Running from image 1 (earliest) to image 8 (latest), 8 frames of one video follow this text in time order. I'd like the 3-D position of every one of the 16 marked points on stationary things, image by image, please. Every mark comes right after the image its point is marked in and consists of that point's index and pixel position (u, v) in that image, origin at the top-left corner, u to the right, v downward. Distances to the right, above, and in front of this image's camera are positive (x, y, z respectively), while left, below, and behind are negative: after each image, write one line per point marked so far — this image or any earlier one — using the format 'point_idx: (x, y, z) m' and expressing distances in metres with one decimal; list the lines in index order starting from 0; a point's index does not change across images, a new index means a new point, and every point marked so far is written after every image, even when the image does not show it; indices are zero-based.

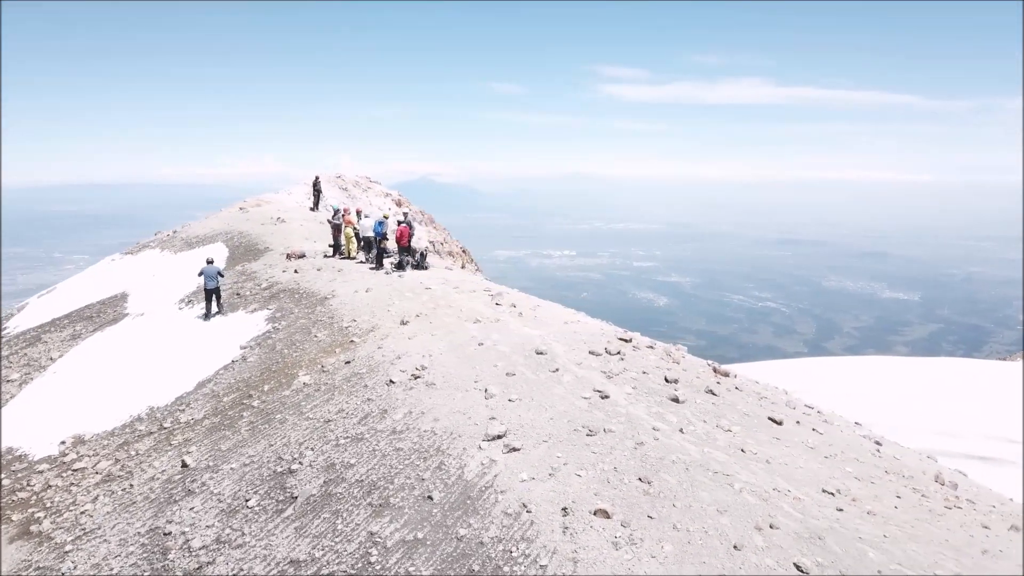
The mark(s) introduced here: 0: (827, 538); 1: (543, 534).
0: (+4.3, -3.4, +10.9) m
1: (+0.4, -3.4, +11.2) m
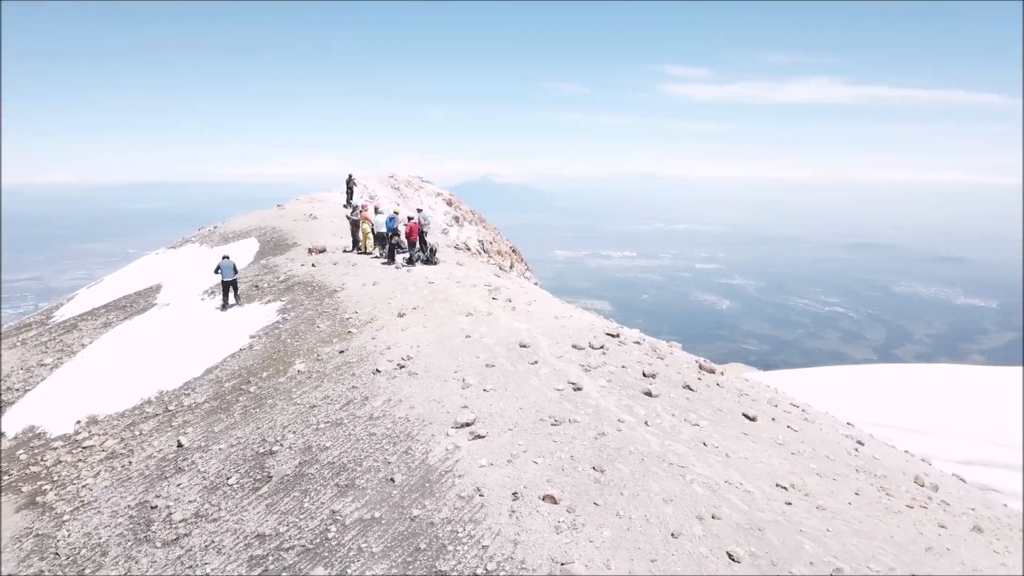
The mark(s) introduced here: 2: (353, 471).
0: (+3.5, -3.4, +11.1) m
1: (-0.3, -3.3, +11.6) m
2: (-2.7, -3.1, +13.4) m
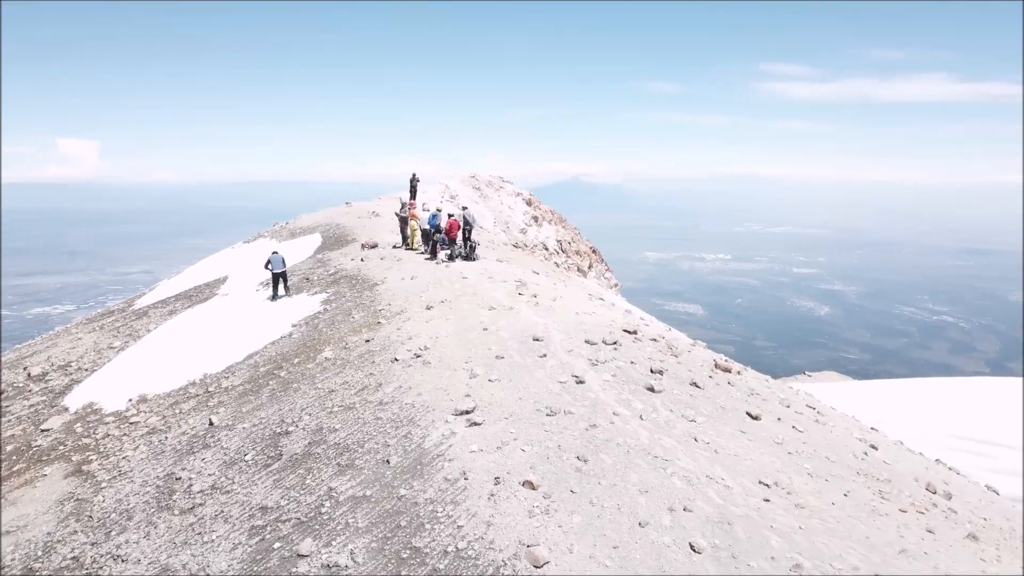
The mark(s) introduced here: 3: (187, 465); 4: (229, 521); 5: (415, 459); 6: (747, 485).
0: (+3.1, -3.3, +11.2) m
1: (-0.6, -3.2, +12.1) m
2: (-2.8, -2.9, +14.2) m
3: (-6.4, -3.5, +15.6) m
4: (-4.7, -3.9, +13.3) m
5: (-1.6, -2.9, +13.5) m
6: (+3.6, -3.0, +12.3) m
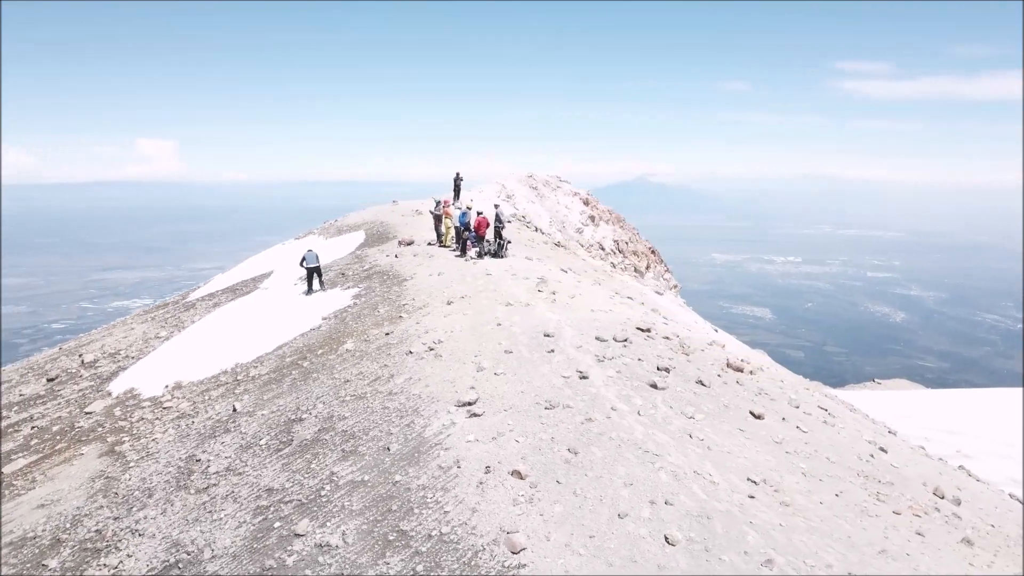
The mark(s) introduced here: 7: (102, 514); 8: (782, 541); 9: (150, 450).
0: (+2.9, -3.3, +11.3) m
1: (-0.8, -3.1, +12.5) m
2: (-2.8, -2.8, +14.7) m
3: (-6.3, -3.3, +16.4) m
4: (-4.8, -3.7, +14.0) m
5: (-1.7, -2.8, +13.9) m
6: (+3.4, -3.0, +12.4) m
7: (-7.7, -4.3, +15.0) m
8: (+3.6, -3.4, +10.8) m
9: (-7.8, -3.5, +17.3) m
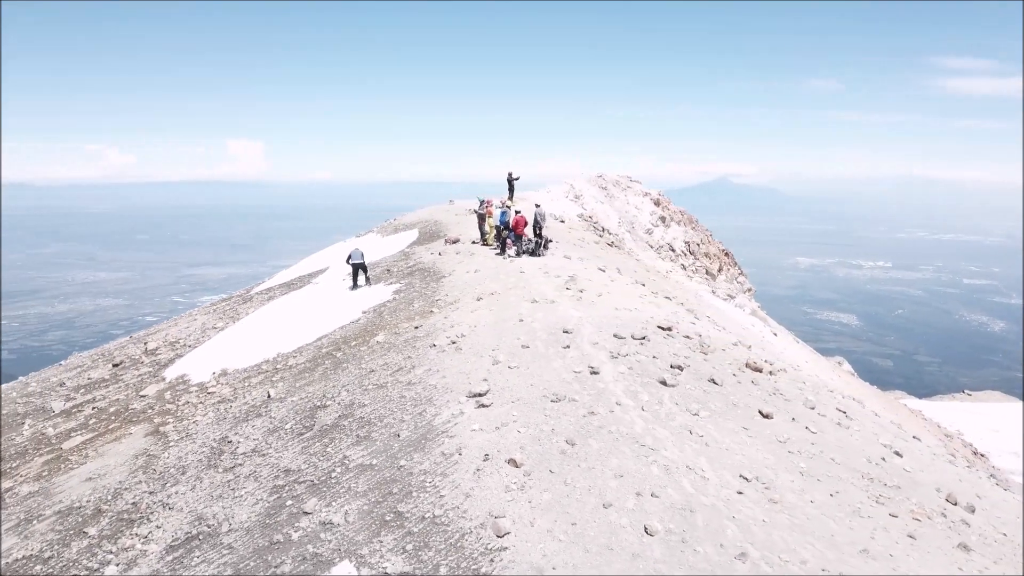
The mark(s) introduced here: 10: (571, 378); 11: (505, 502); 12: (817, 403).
0: (+2.7, -3.2, +11.5) m
1: (-0.9, -3.0, +13.0) m
2: (-2.6, -2.6, +15.4) m
3: (-6.0, -3.1, +17.4) m
4: (-4.7, -3.6, +14.9) m
5: (-1.6, -2.7, +14.5) m
6: (+3.4, -3.0, +12.5) m
7: (-7.5, -4.1, +16.2) m
8: (+3.4, -3.4, +10.9) m
9: (-7.4, -3.3, +18.4) m
10: (+1.2, -1.8, +15.8) m
11: (-0.1, -3.2, +12.0) m
12: (+6.4, -2.4, +16.7) m
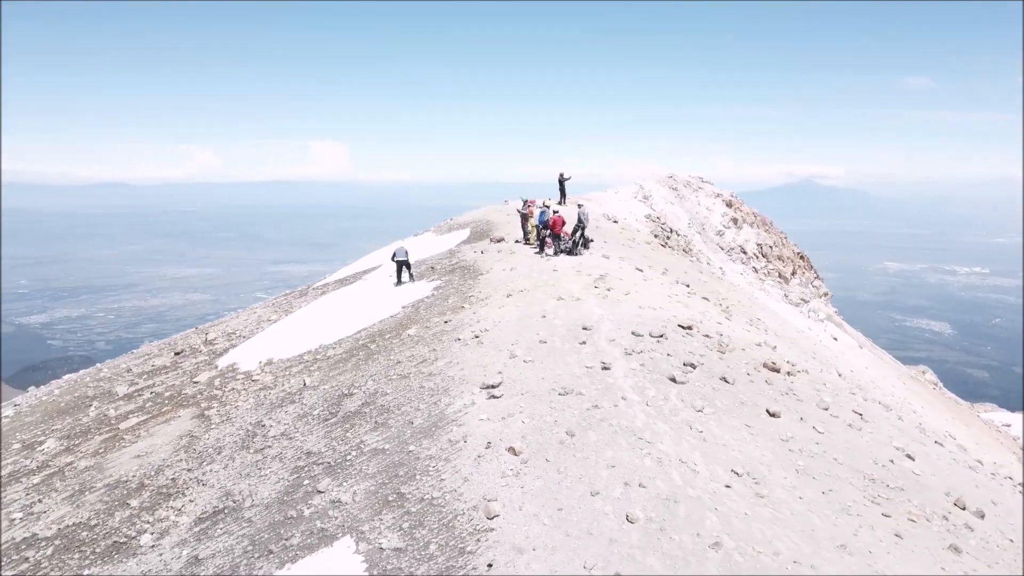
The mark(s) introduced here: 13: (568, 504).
0: (+2.5, -3.2, +11.8) m
1: (-0.9, -2.9, +13.7) m
2: (-2.4, -2.5, +16.2) m
3: (-5.5, -3.0, +18.5) m
4: (-4.6, -3.4, +15.9) m
5: (-1.5, -2.6, +15.2) m
6: (+3.3, -2.9, +12.8) m
7: (-7.3, -3.9, +17.4) m
8: (+3.2, -3.4, +11.2) m
9: (-6.9, -3.1, +19.6) m
10: (+1.5, -1.7, +16.3) m
11: (-0.2, -3.1, +12.6) m
12: (+6.7, -2.4, +16.6) m
13: (+0.8, -3.2, +11.9) m
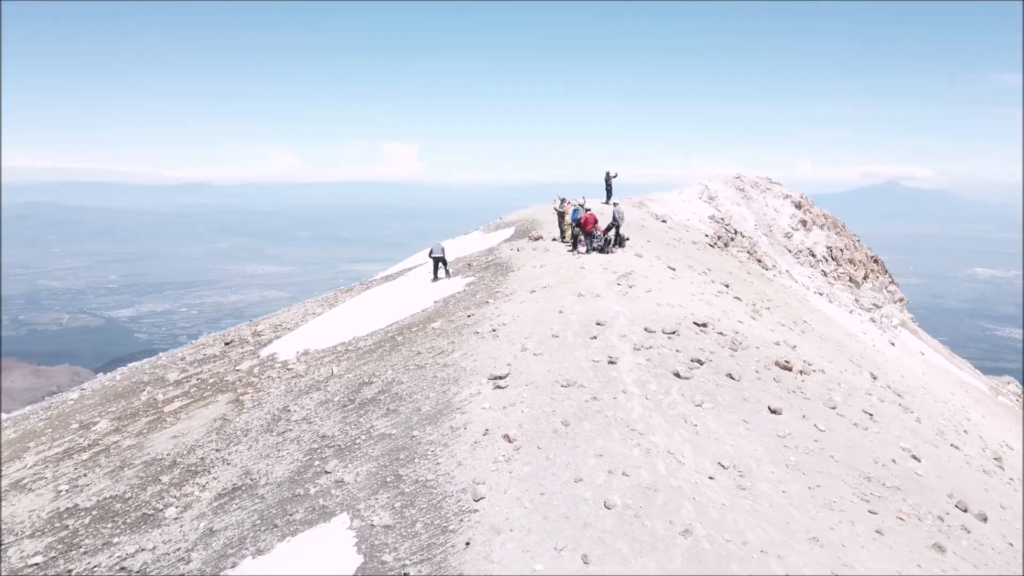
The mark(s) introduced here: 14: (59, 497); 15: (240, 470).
0: (+2.3, -3.1, +12.1) m
1: (-1.0, -2.8, +14.2) m
2: (-2.3, -2.4, +16.8) m
3: (-5.2, -2.8, +19.4) m
4: (-4.4, -3.2, +16.7) m
5: (-1.4, -2.4, +15.8) m
6: (+3.1, -2.9, +13.0) m
7: (-7.0, -3.7, +18.5) m
8: (+2.9, -3.3, +11.4) m
9: (-6.5, -2.9, +20.7) m
10: (+1.6, -1.6, +16.6) m
11: (-0.4, -3.0, +13.1) m
12: (+6.8, -2.4, +16.5) m
13: (+0.6, -3.1, +12.3) m
14: (-10.6, -4.9, +18.6) m
15: (-5.7, -3.8, +16.5) m
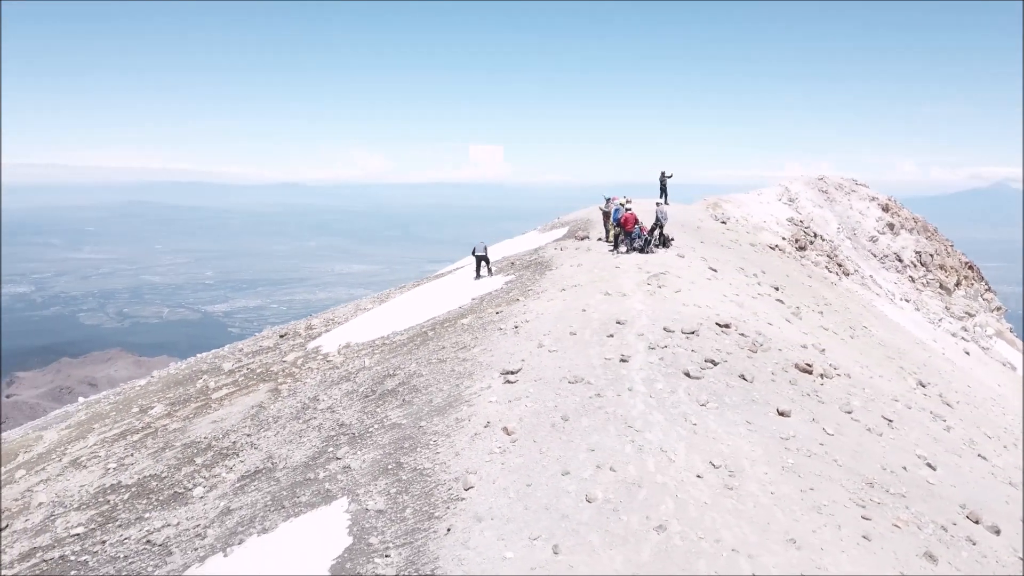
0: (+2.0, -3.0, +12.1) m
1: (-1.0, -2.7, +14.6) m
2: (-2.0, -2.3, +17.3) m
3: (-4.7, -2.6, +20.2) m
4: (-4.2, -3.1, +17.5) m
5: (-1.3, -2.3, +16.2) m
6: (+3.0, -2.8, +12.9) m
7: (-6.6, -3.5, +19.4) m
8: (+2.6, -3.2, +11.4) m
9: (-5.8, -2.8, +21.6) m
10: (+1.8, -1.6, +16.7) m
11: (-0.5, -2.9, +13.4) m
12: (+7.0, -2.4, +16.1) m
13: (+0.4, -3.0, +12.6) m
14: (-10.1, -4.6, +19.9) m
15: (-5.4, -3.6, +17.4) m
